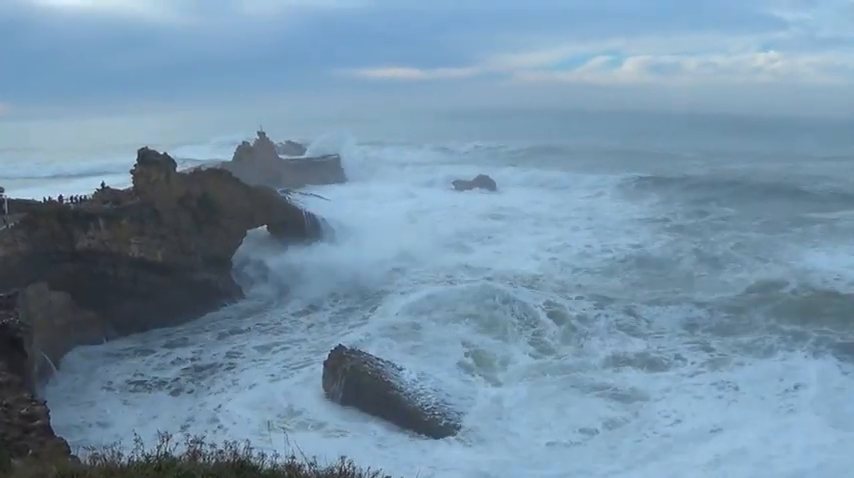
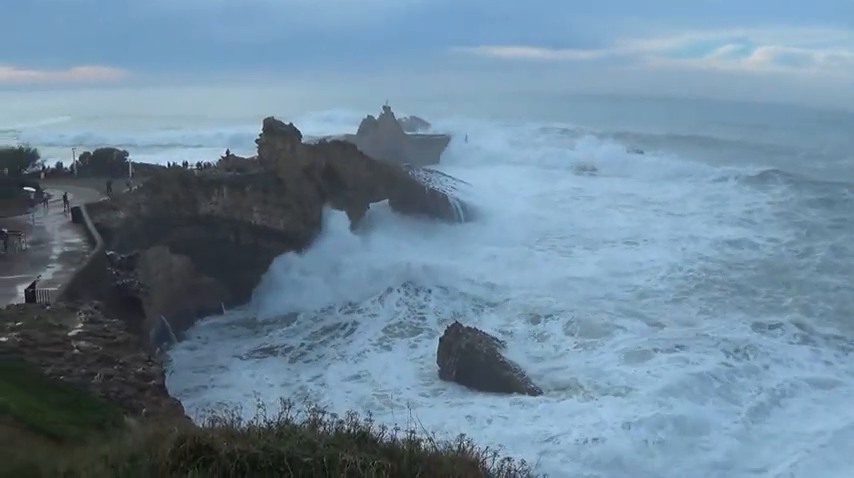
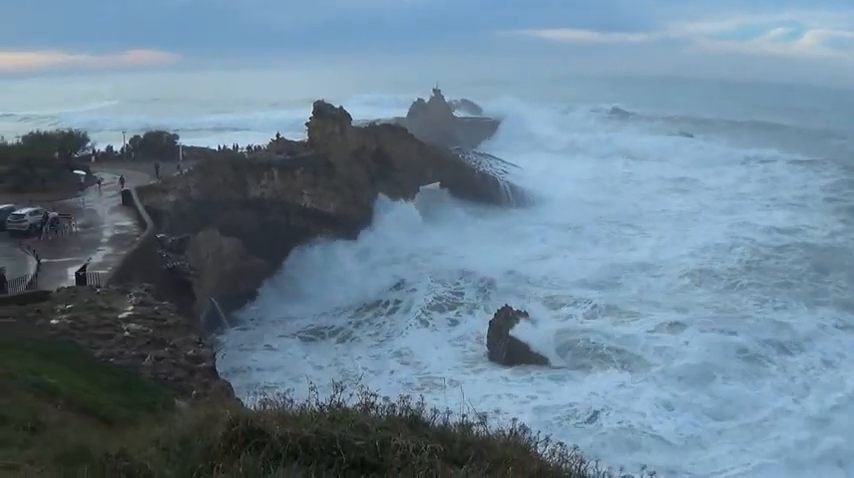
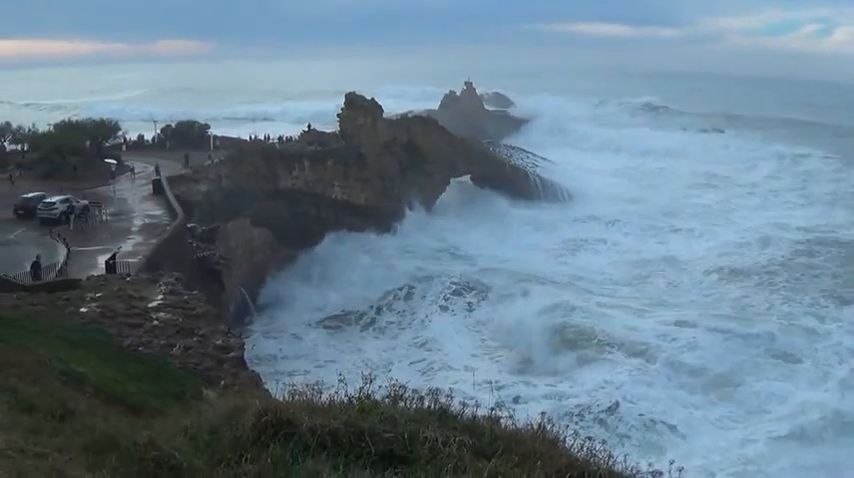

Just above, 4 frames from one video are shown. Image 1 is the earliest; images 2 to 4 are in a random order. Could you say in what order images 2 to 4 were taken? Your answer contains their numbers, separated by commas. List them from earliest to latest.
2, 3, 4
